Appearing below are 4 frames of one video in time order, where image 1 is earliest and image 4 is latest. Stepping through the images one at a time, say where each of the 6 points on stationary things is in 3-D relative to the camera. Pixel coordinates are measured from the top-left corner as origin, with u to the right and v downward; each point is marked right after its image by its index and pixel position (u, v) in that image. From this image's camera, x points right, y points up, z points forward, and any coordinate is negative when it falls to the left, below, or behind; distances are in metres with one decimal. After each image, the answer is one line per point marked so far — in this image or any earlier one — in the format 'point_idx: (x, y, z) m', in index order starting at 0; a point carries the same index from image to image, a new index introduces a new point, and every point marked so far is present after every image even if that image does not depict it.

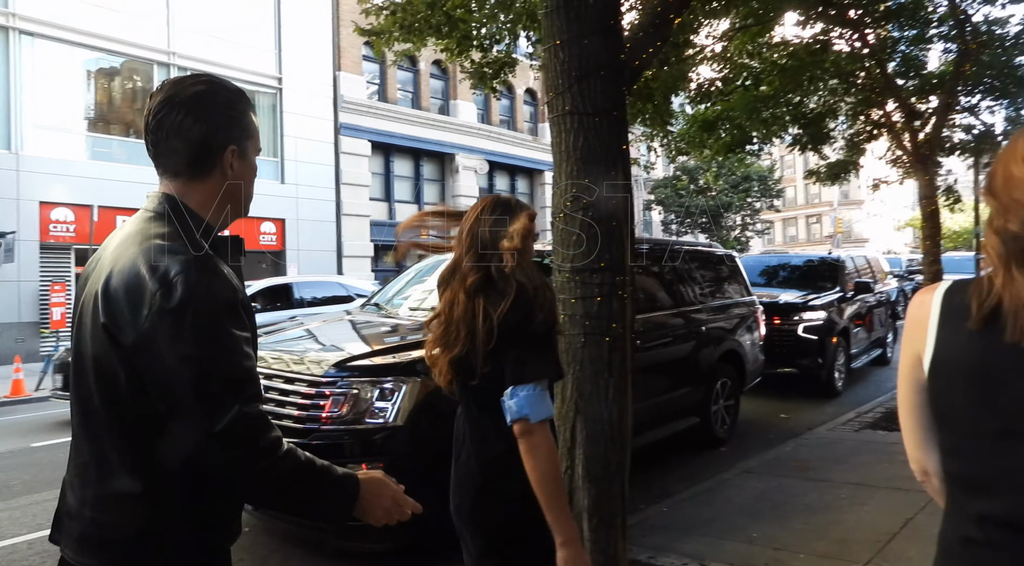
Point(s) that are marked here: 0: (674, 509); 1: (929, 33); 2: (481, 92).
0: (+1.0, -1.6, +5.2) m
1: (+4.5, +2.7, +8.1) m
2: (-0.4, +2.3, +8.9) m
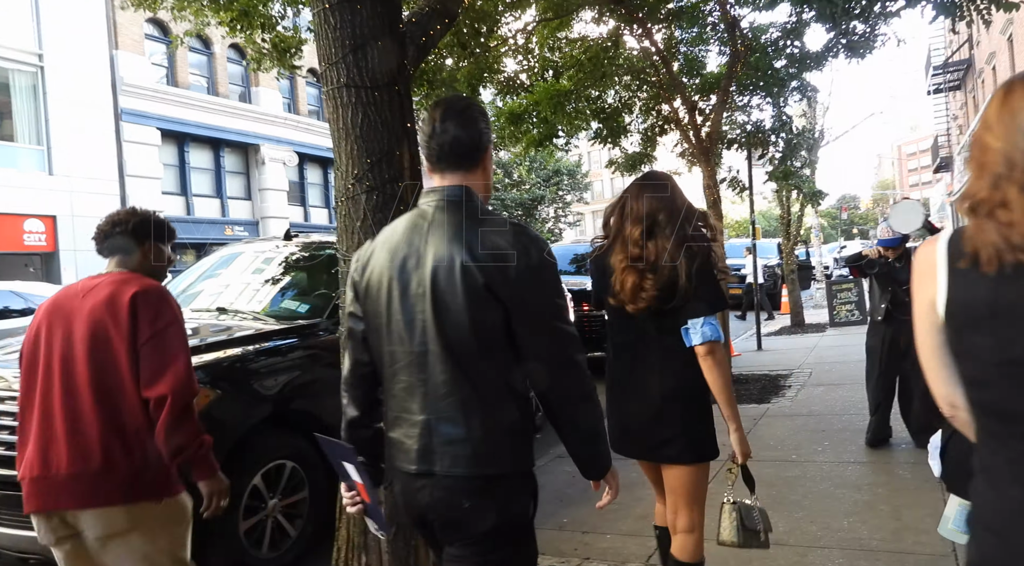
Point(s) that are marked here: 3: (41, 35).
0: (-0.1, -1.6, +5.2) m
1: (+2.3, +2.9, +8.8) m
2: (-2.6, +2.3, +8.4) m
3: (-10.0, +5.3, +15.8) m
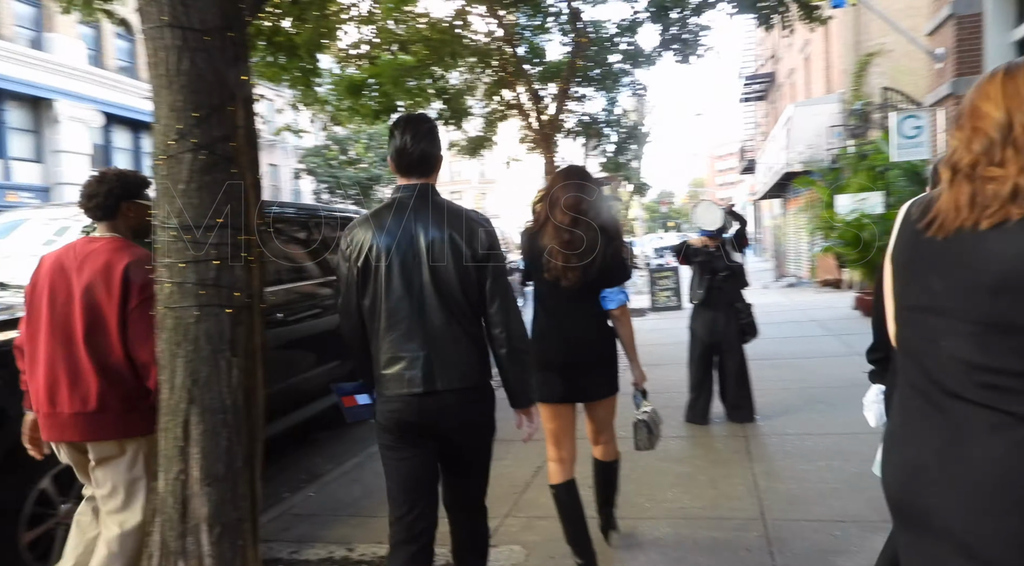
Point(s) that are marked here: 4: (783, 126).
0: (-1.3, -1.4, +5.0) m
1: (+0.4, +3.1, +9.0) m
2: (-4.3, +2.6, +7.4) m
3: (-13.1, +5.9, +13.0) m
4: (+6.9, +4.0, +19.1) m
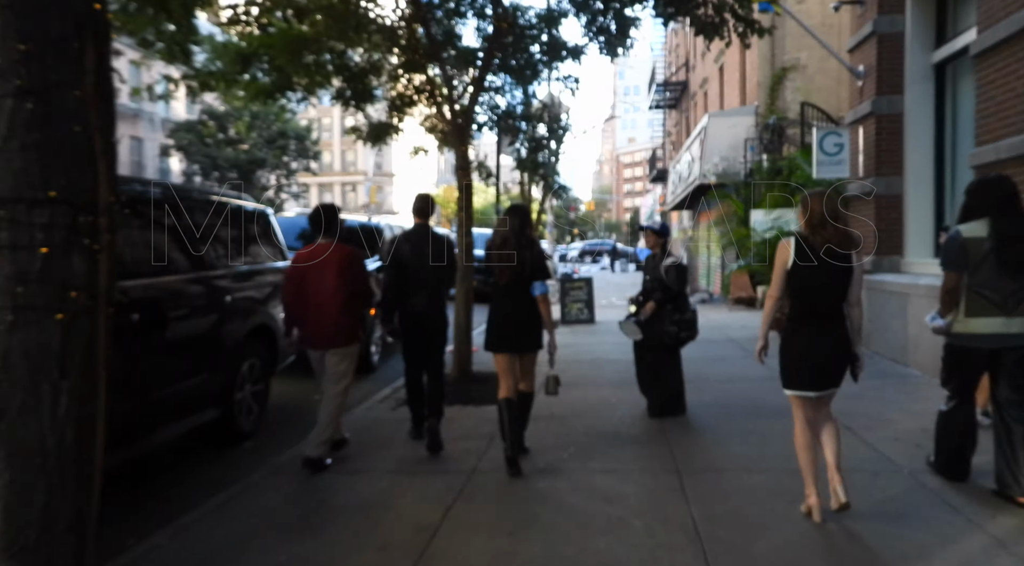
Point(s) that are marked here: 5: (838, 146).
0: (-1.8, -1.4, +3.9) m
1: (-0.5, +3.0, +8.1) m
2: (-5.0, +2.7, +6.0) m
3: (-14.3, +6.4, +10.3) m
4: (+4.6, +3.7, +19.0) m
5: (+4.0, +1.7, +9.1) m
